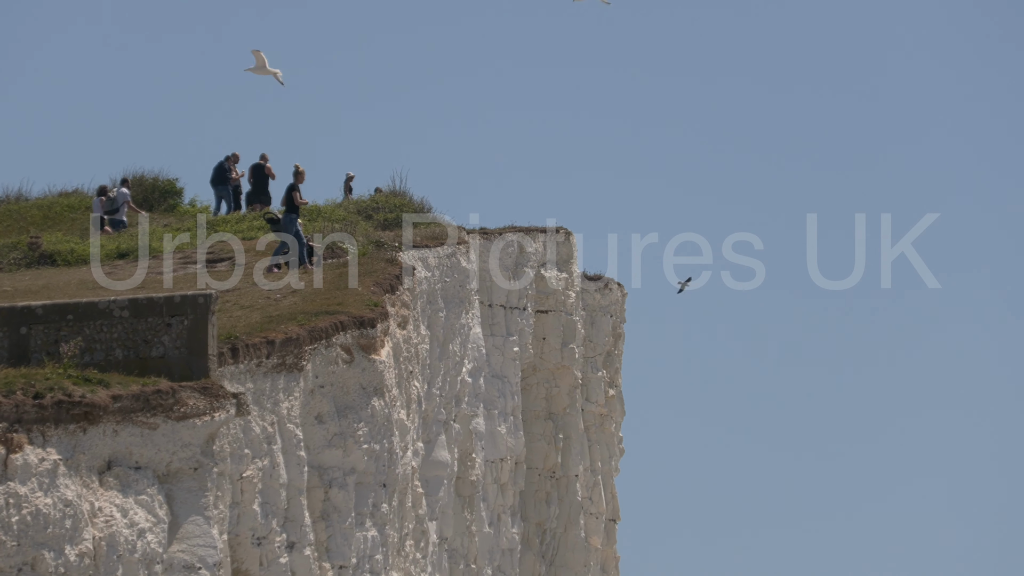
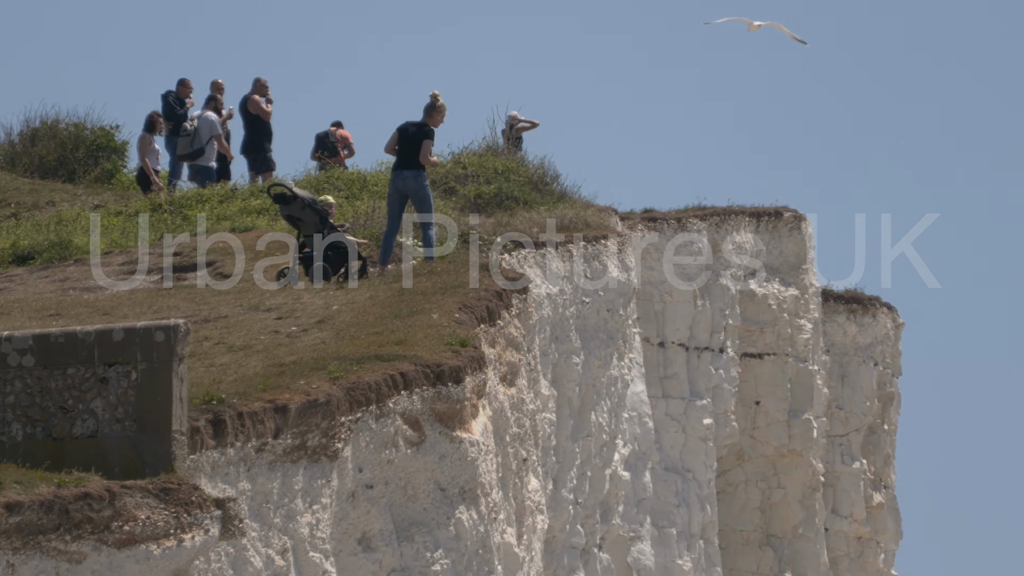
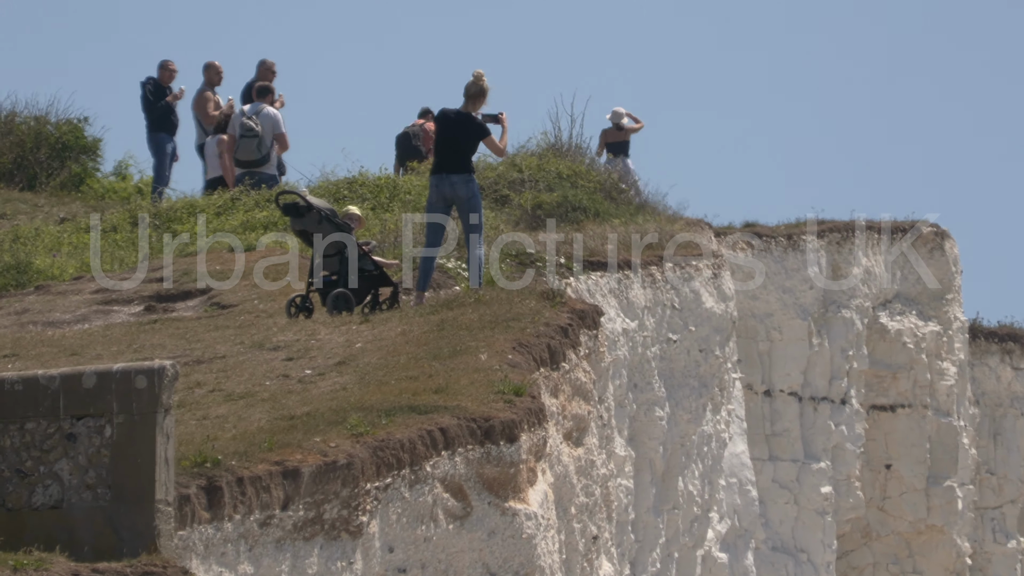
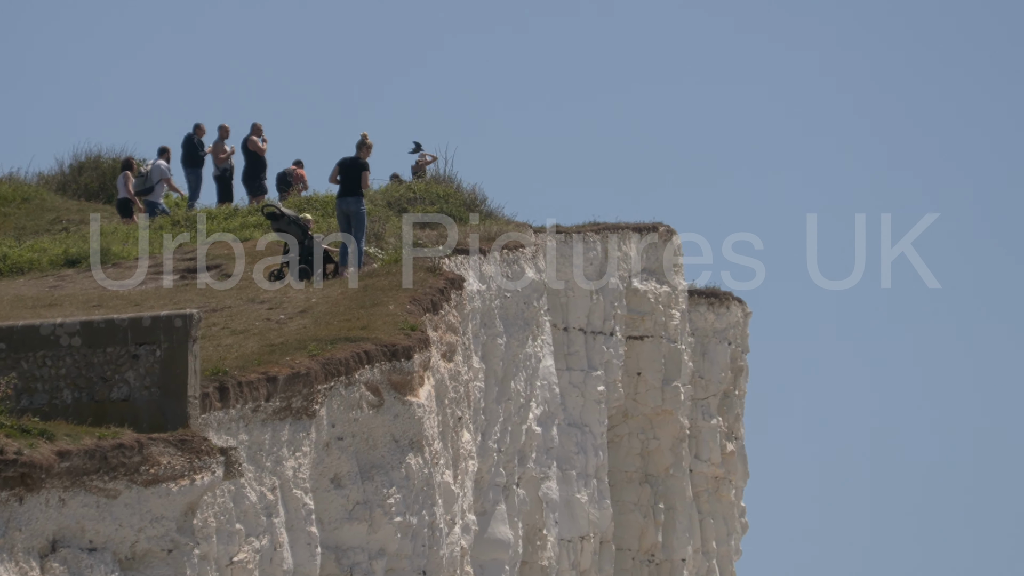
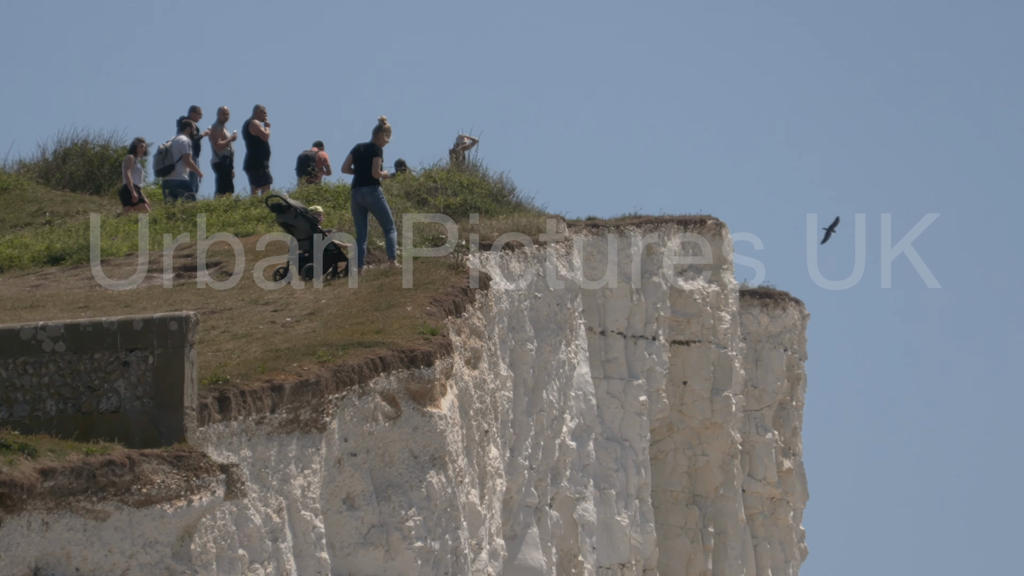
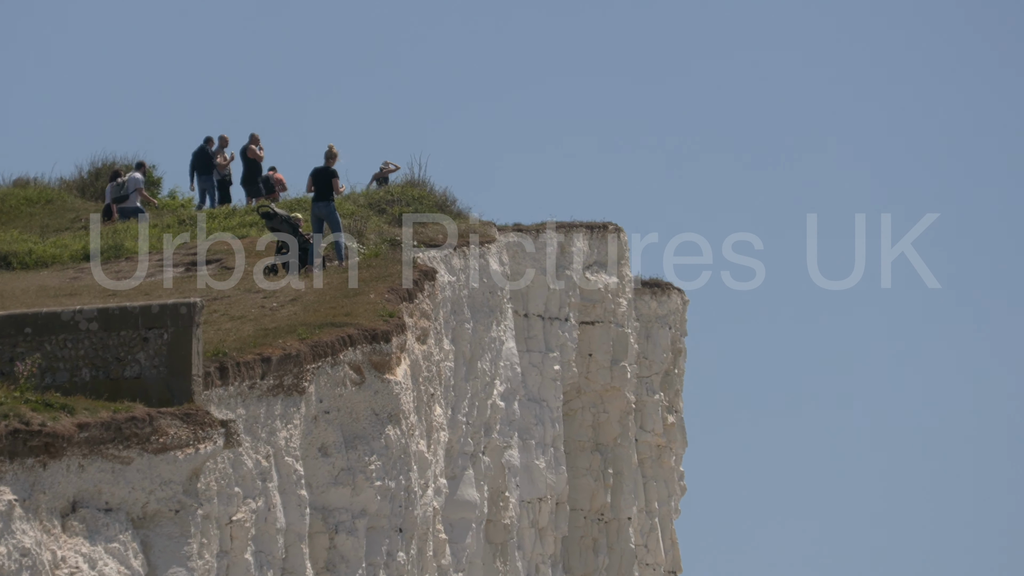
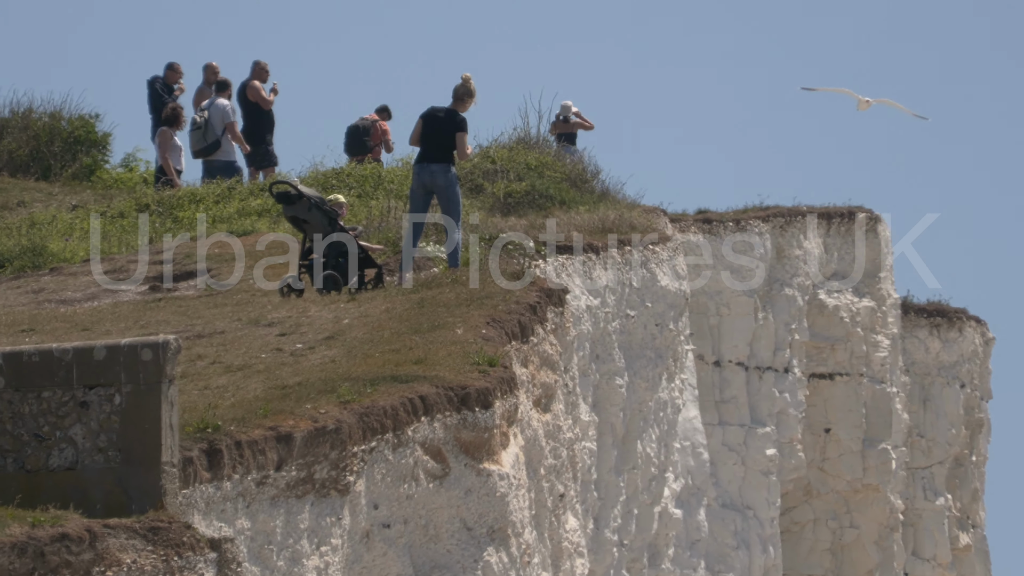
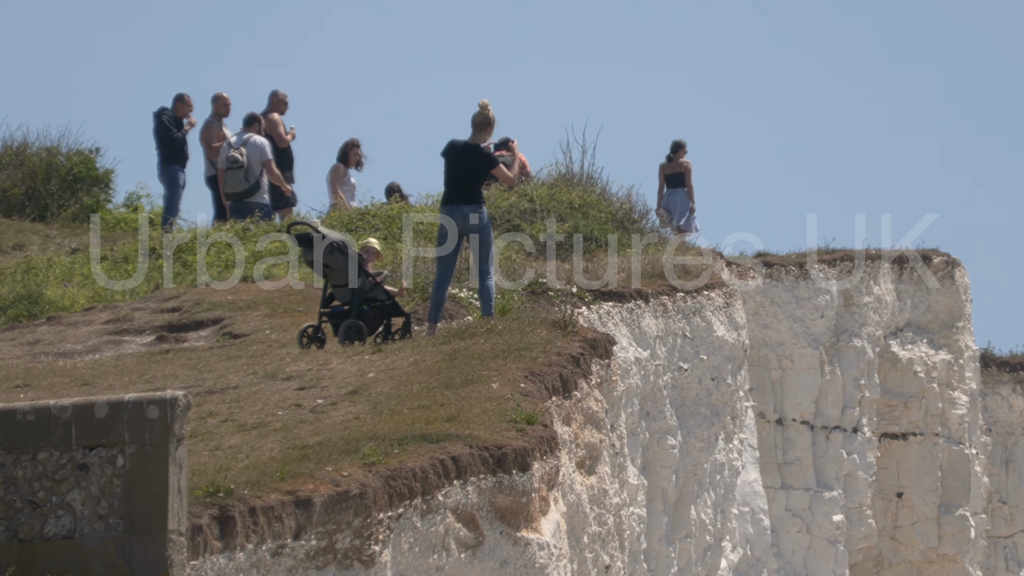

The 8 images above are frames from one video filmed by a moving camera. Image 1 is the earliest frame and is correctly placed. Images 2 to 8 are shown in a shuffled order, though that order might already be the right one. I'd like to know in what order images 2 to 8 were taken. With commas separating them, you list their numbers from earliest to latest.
6, 4, 5, 2, 7, 3, 8
